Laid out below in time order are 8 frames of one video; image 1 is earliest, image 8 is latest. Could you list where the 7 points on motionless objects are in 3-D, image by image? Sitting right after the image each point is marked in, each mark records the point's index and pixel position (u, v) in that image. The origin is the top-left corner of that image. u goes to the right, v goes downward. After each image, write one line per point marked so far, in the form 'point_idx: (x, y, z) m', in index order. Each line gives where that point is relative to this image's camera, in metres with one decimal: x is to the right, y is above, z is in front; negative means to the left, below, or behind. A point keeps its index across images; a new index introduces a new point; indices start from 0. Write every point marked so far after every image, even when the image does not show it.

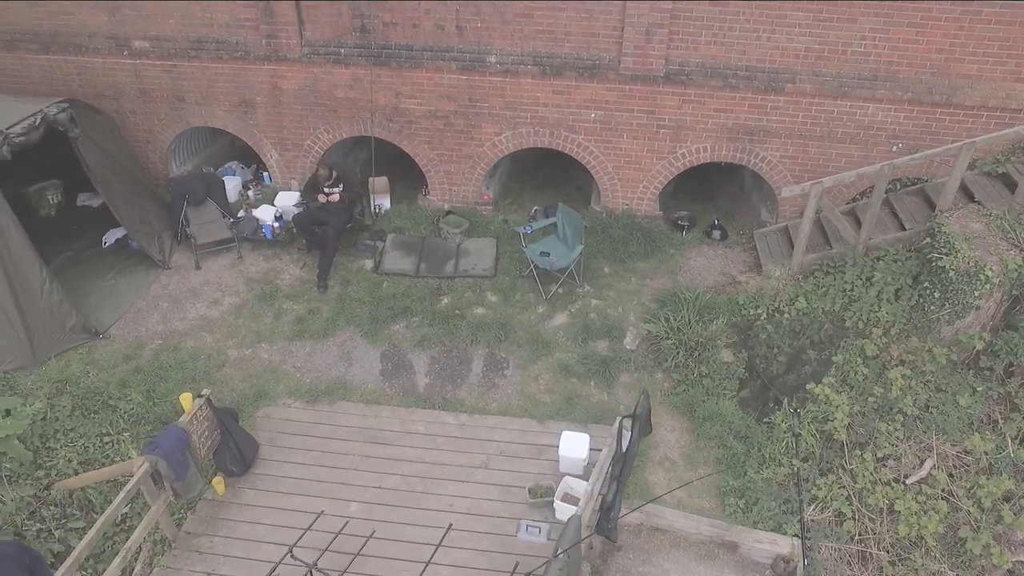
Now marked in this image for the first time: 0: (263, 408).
0: (-2.5, -1.2, +7.1) m
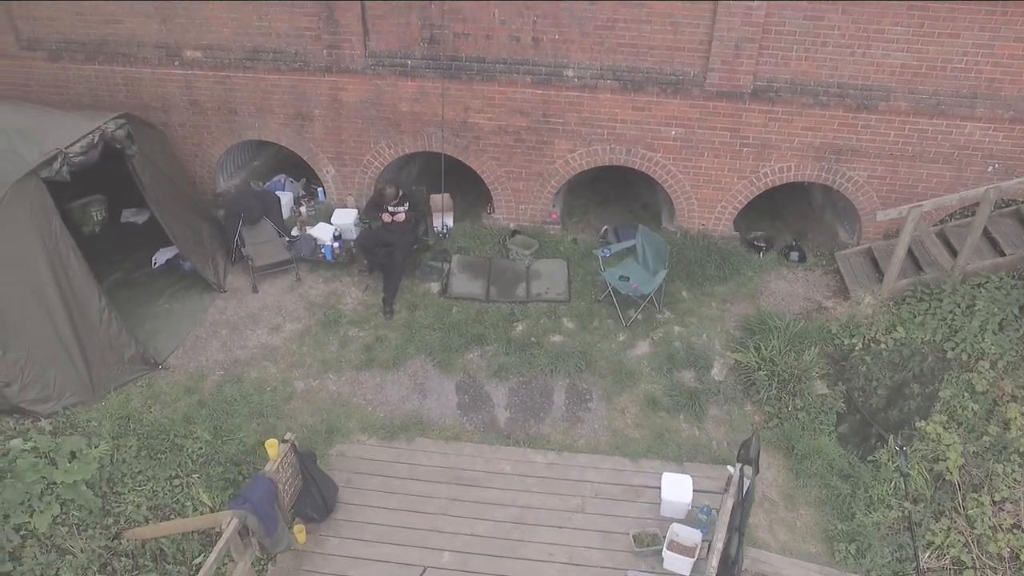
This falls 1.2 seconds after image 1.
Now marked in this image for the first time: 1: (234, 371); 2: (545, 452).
0: (-1.7, -1.5, +6.7) m
1: (-2.9, -0.9, +7.2) m
2: (+0.3, -1.6, +6.7) m
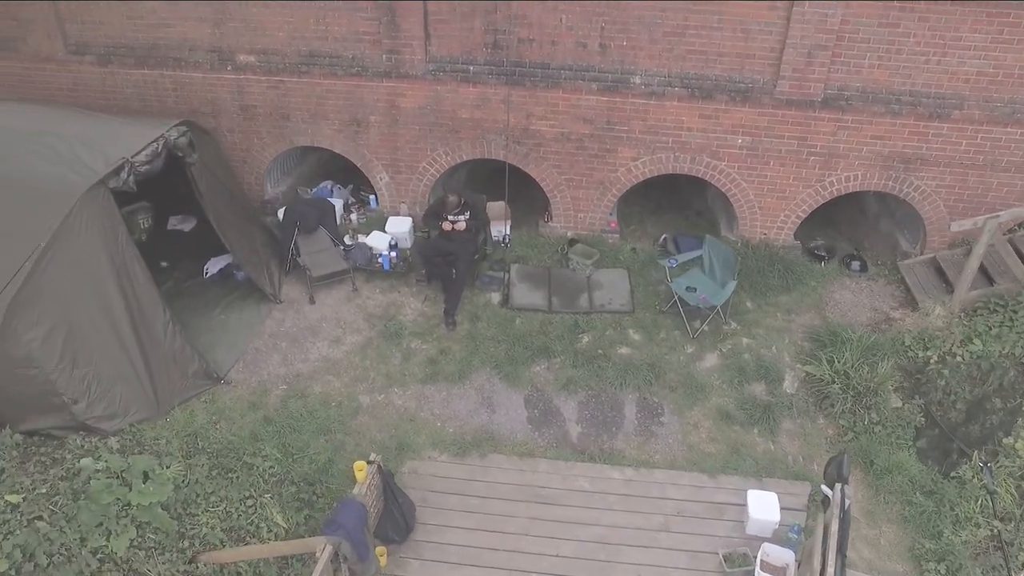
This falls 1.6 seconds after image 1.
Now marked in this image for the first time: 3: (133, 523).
0: (-1.0, -1.6, +6.5) m
1: (-2.2, -1.0, +7.0) m
2: (+1.0, -1.7, +6.6) m
3: (-3.0, -1.9, +5.6) m
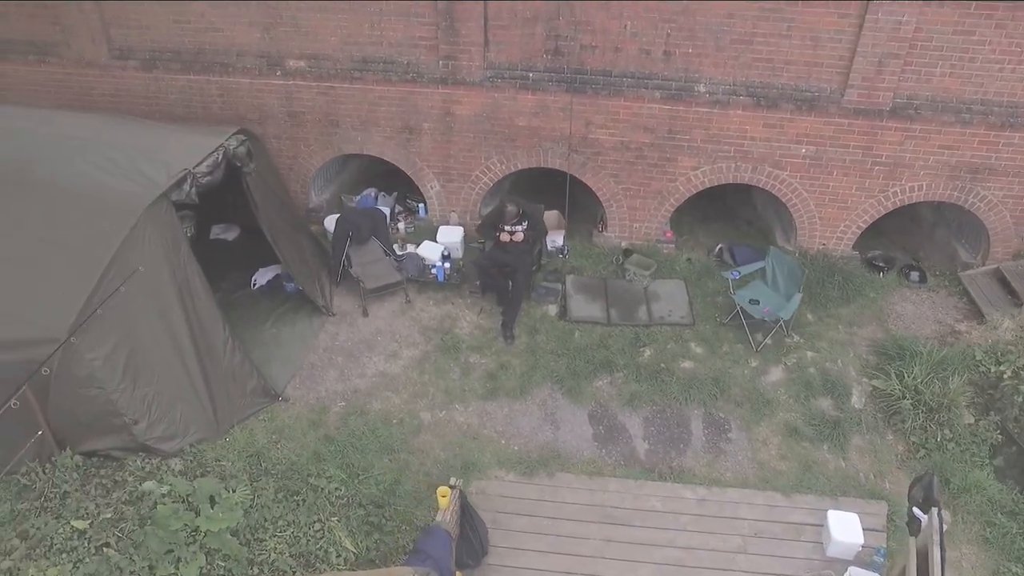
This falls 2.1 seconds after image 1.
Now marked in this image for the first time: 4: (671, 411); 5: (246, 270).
0: (-0.3, -1.8, +6.4) m
1: (-1.5, -1.1, +6.8) m
2: (+1.7, -1.8, +6.4) m
3: (-2.4, -2.0, +5.4) m
4: (+1.6, -1.2, +7.0) m
5: (-3.0, +0.2, +8.0) m
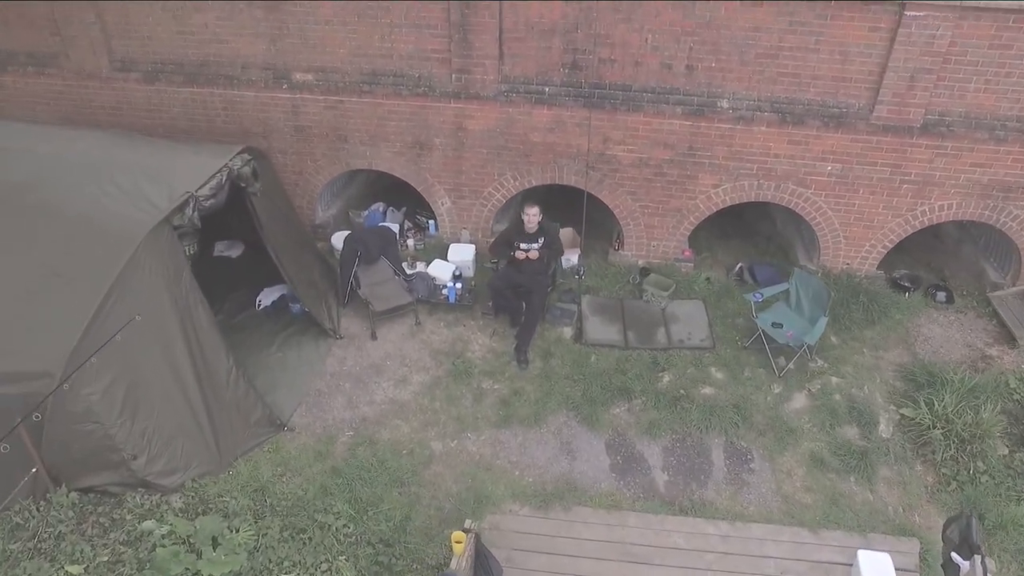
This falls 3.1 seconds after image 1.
0: (-0.2, -2.0, +6.1) m
1: (-1.4, -1.3, +6.6) m
2: (+1.8, -2.1, +6.2) m
3: (-2.2, -2.2, +5.1) m
4: (+1.7, -1.5, +6.7) m
5: (-2.9, 0.0, +7.7) m
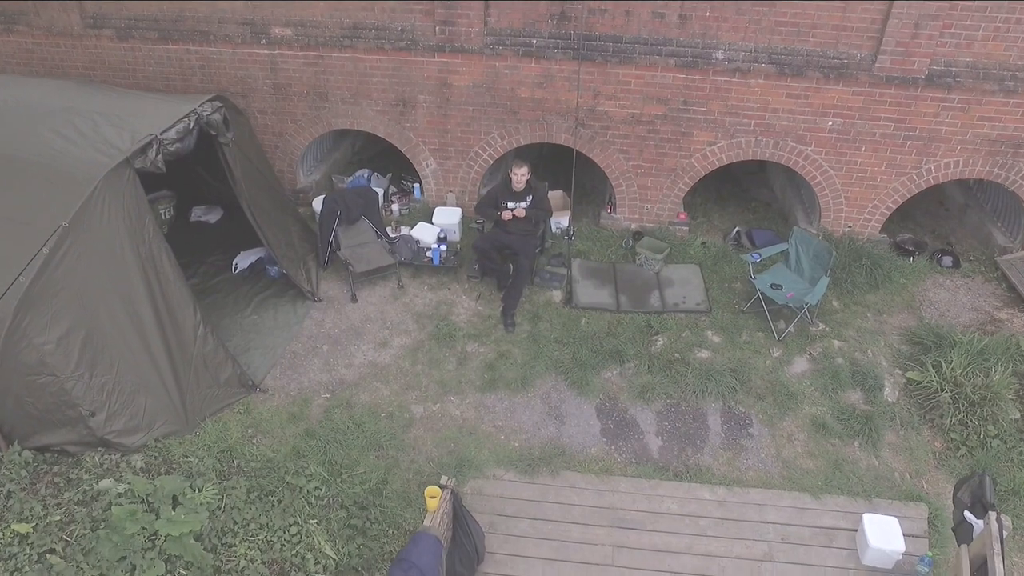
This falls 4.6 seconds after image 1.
0: (-0.3, -1.6, +5.8) m
1: (-1.5, -0.9, +6.2) m
2: (+1.7, -1.7, +5.8) m
3: (-2.4, -1.8, +4.8) m
4: (+1.6, -1.1, +6.4) m
5: (-3.0, +0.4, +7.4) m
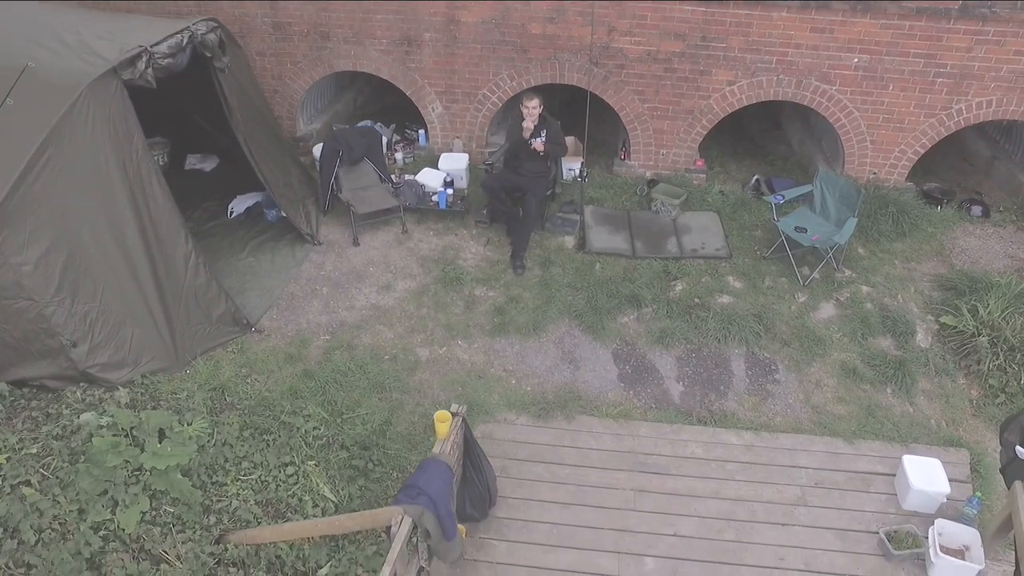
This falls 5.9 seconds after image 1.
0: (-0.2, -1.1, +5.4) m
1: (-1.4, -0.4, +5.9) m
2: (+1.8, -1.1, +5.4) m
3: (-2.3, -1.3, +4.4) m
4: (+1.7, -0.5, +6.0) m
5: (-2.9, +0.9, +7.0) m
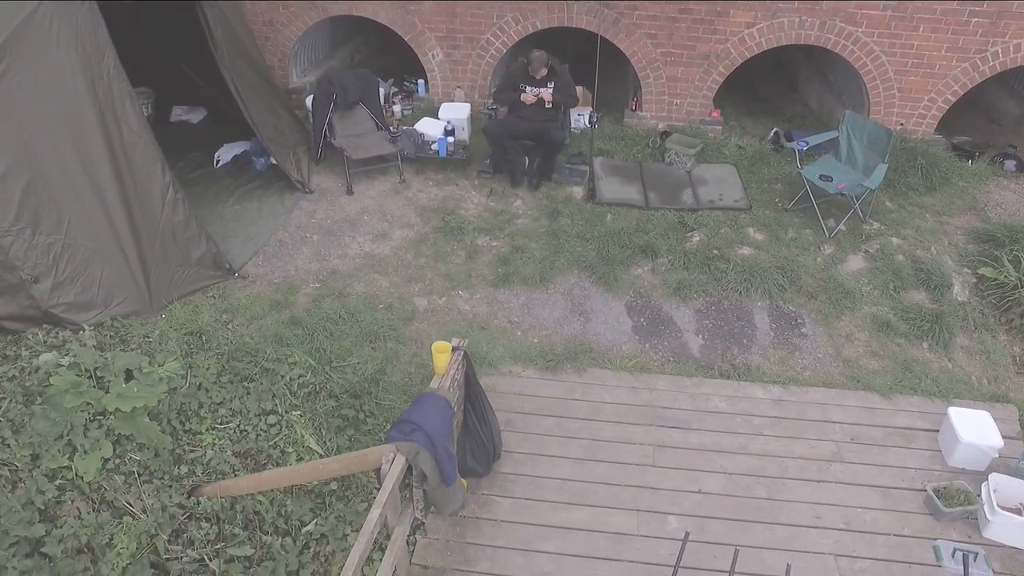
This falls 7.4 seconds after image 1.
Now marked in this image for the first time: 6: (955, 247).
0: (-0.2, -0.6, +4.9) m
1: (-1.4, 0.0, +5.4) m
2: (+1.8, -0.7, +5.0) m
3: (-2.2, -0.8, +3.9) m
4: (+1.7, -0.1, +5.6) m
5: (-2.9, +1.3, +6.6) m
6: (+3.8, +0.4, +6.0) m
